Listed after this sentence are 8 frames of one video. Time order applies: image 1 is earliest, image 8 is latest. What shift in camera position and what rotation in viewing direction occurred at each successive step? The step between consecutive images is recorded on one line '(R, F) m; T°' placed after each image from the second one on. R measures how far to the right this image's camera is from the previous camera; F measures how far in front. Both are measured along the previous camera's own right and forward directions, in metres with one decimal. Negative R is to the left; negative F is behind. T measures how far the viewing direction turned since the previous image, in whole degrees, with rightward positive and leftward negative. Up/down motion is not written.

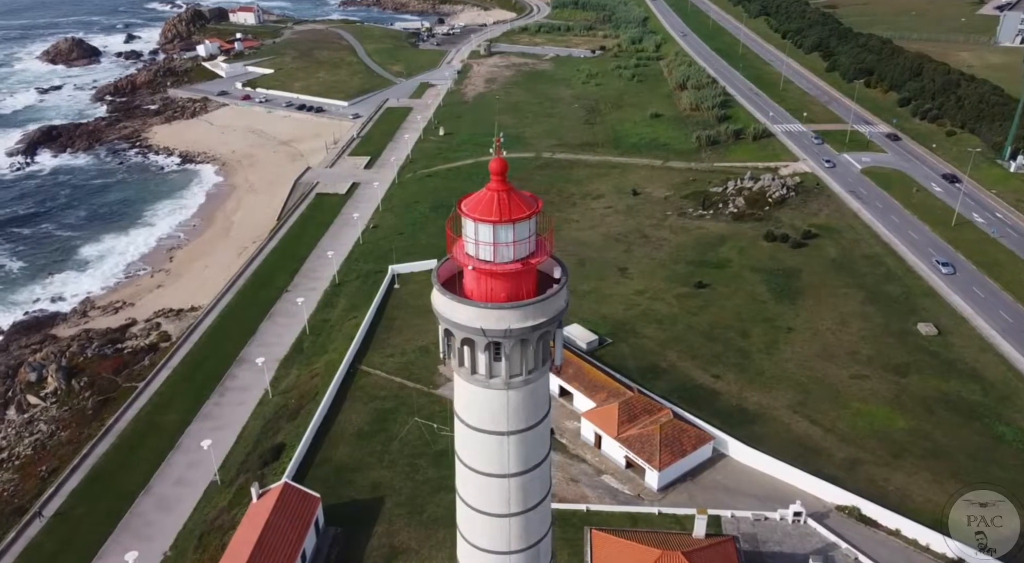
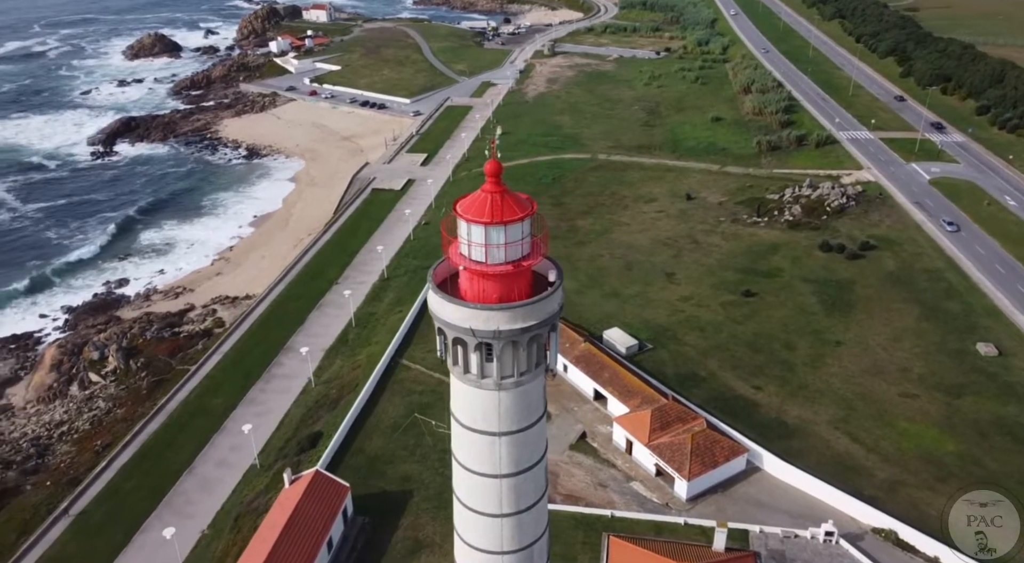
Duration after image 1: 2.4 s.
(+2.2, -0.1) m; -5°
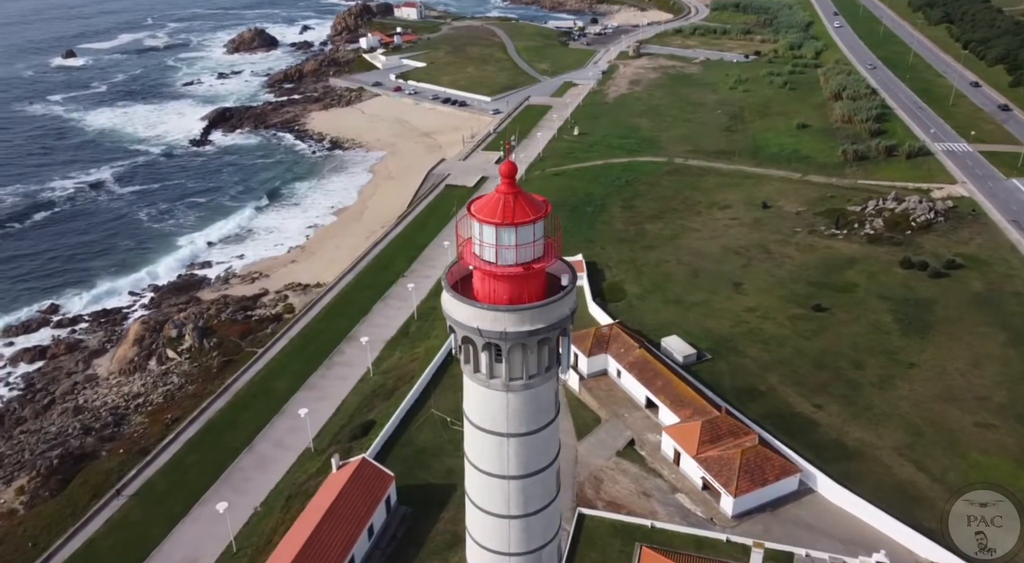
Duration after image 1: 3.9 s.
(+2.2, +0.1) m; -7°
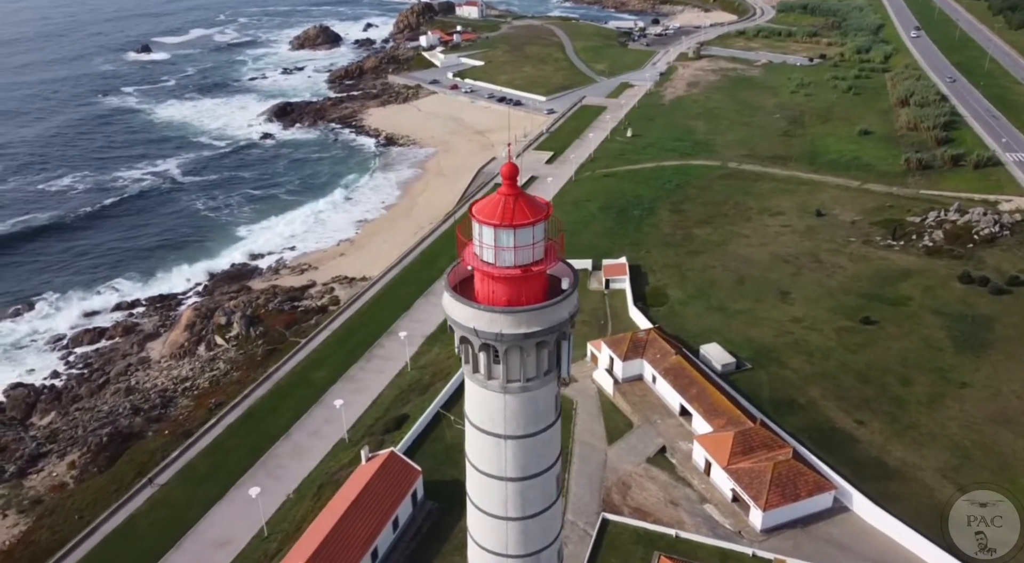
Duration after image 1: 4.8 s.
(+1.8, +0.1) m; -5°
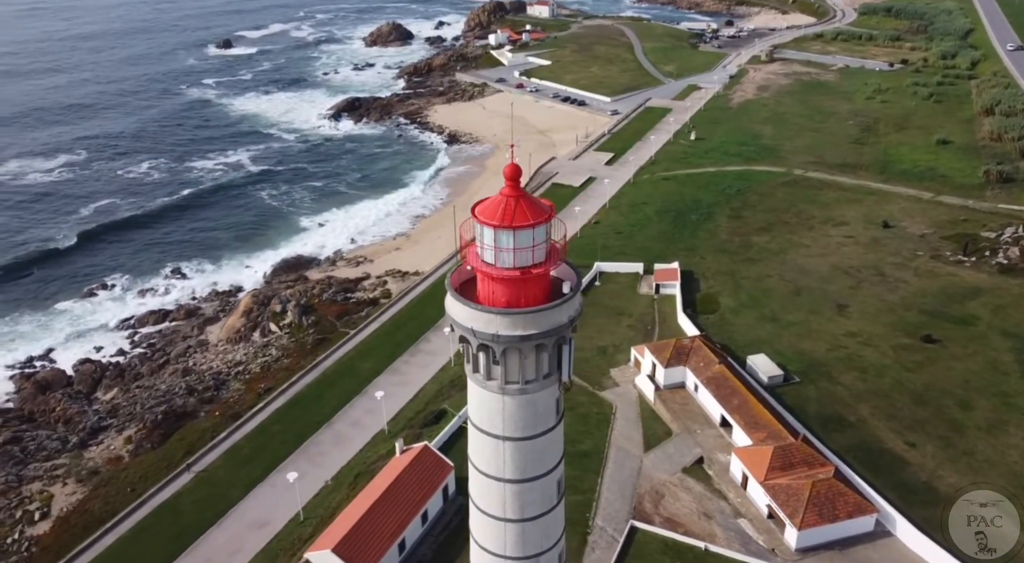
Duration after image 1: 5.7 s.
(+2.0, +0.3) m; -6°
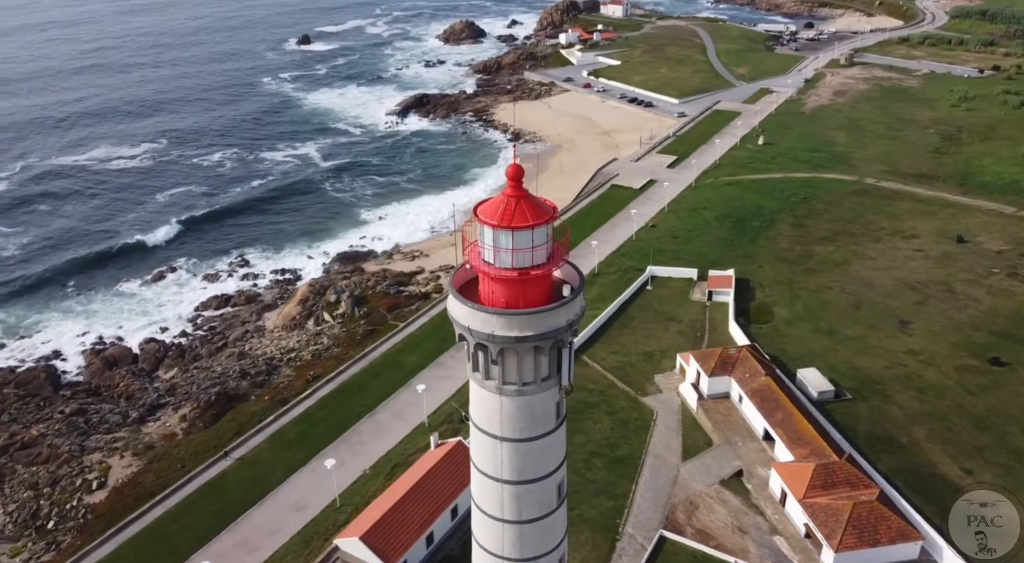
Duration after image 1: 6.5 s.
(+2.1, +0.4) m; -6°
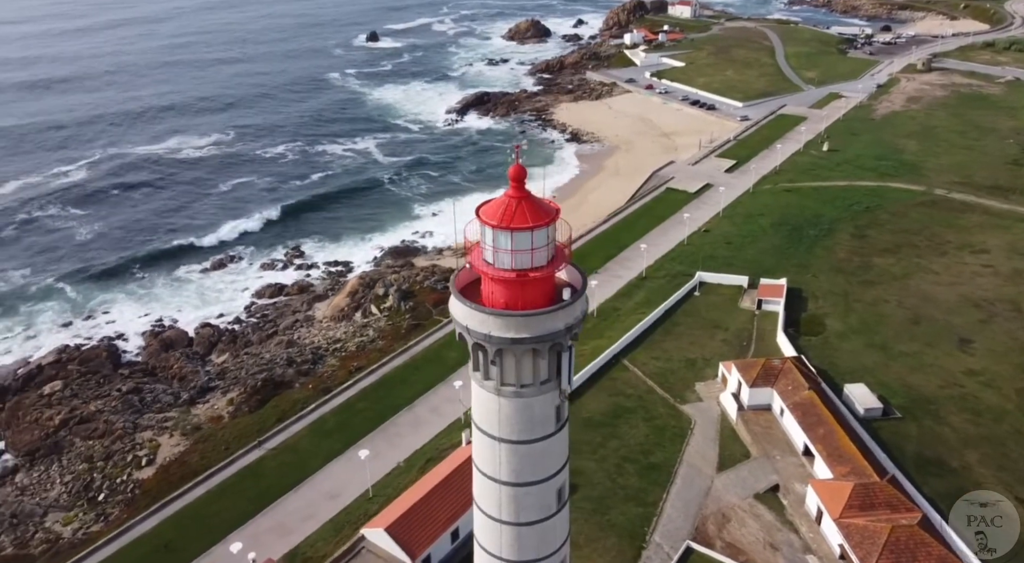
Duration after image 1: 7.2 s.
(+1.9, +0.5) m; -5°
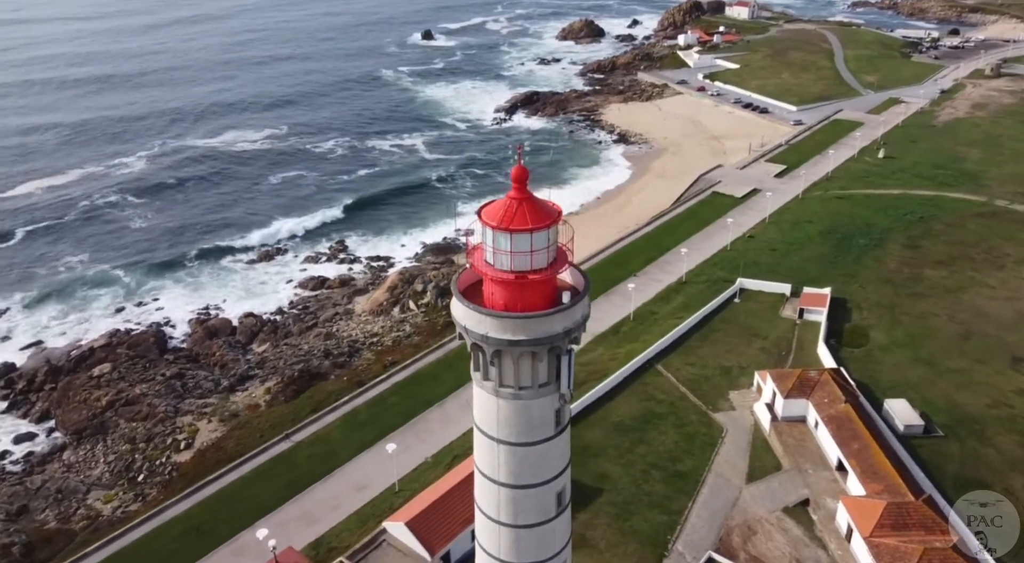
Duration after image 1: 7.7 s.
(+1.5, +0.4) m; -4°
